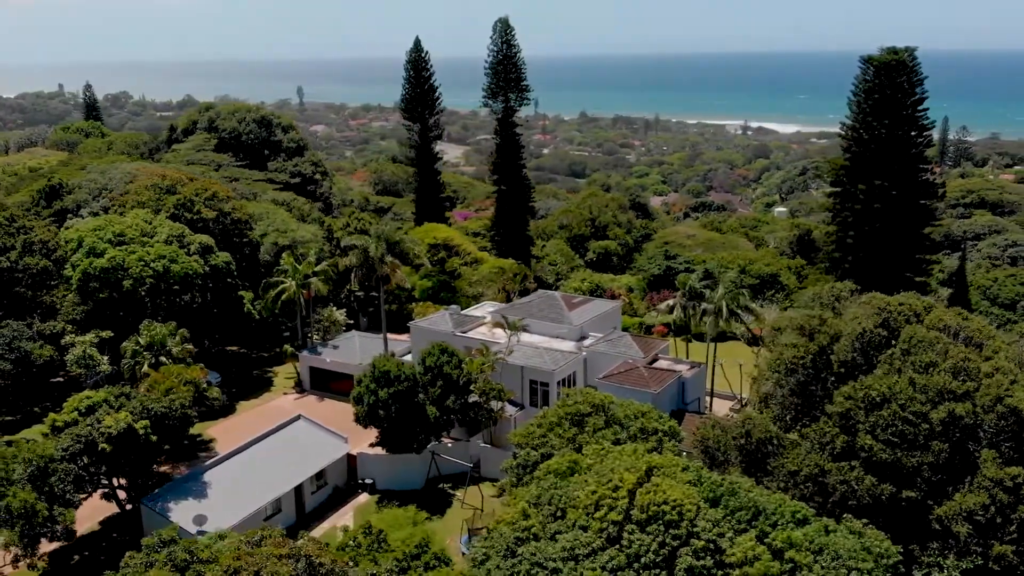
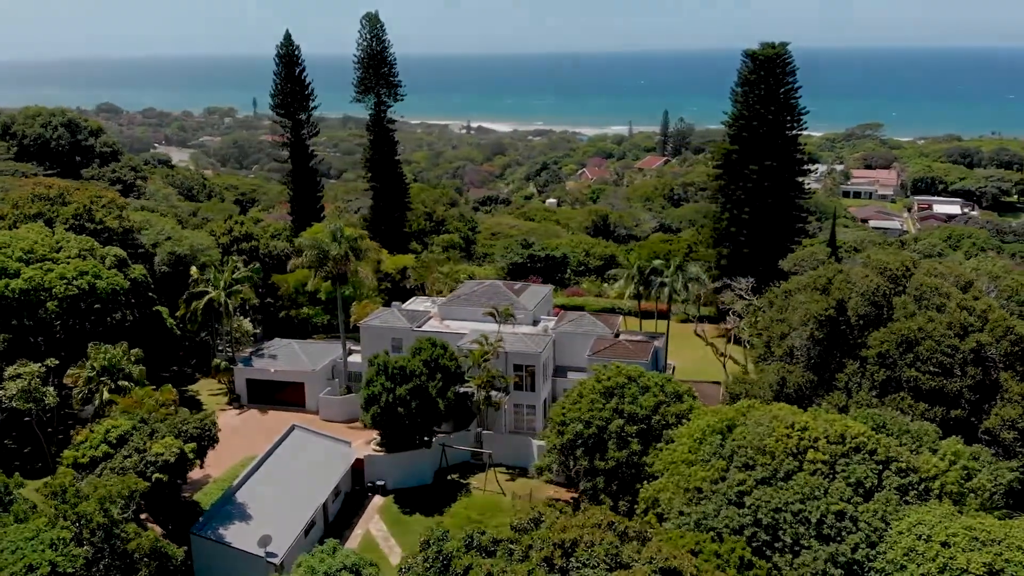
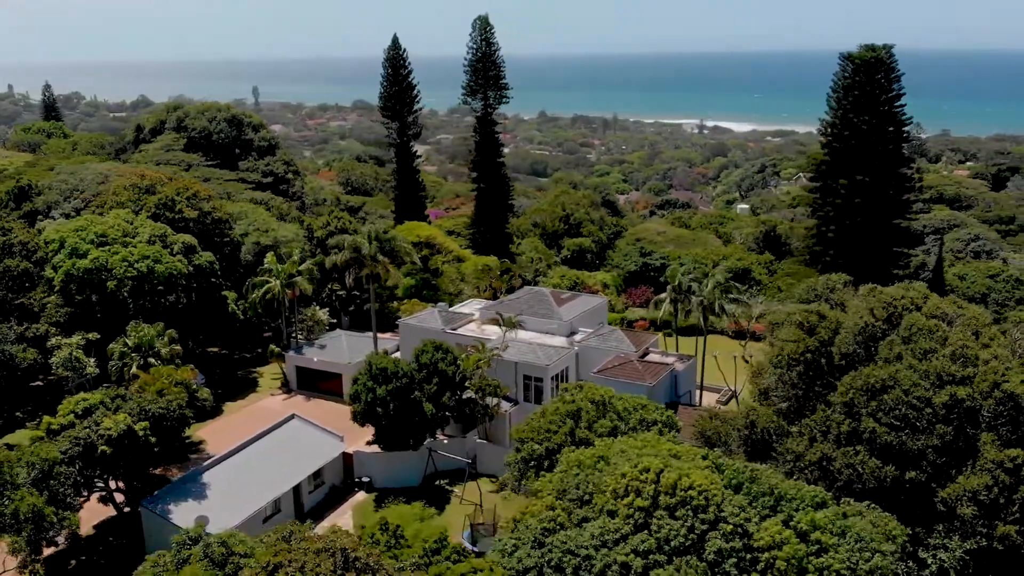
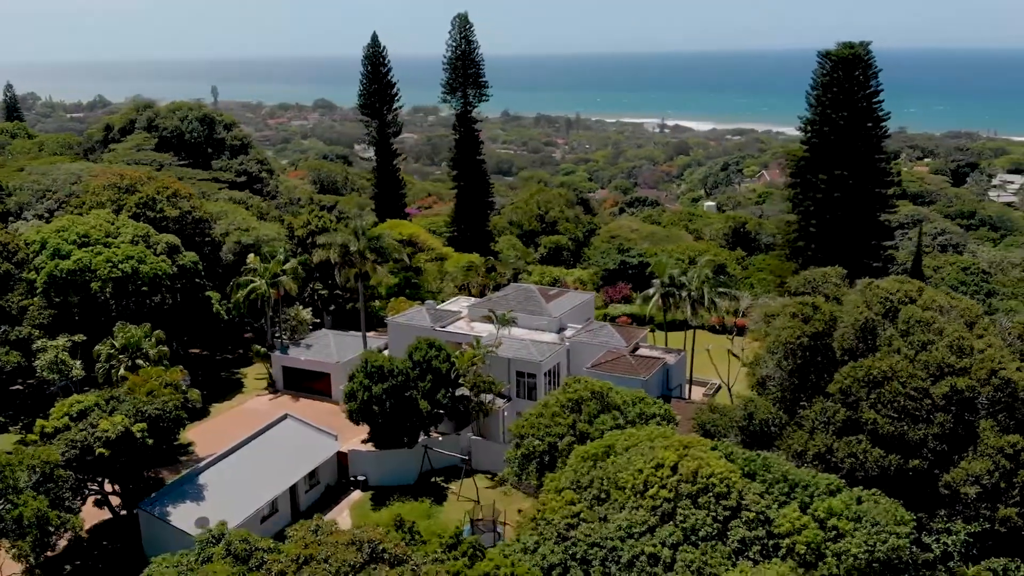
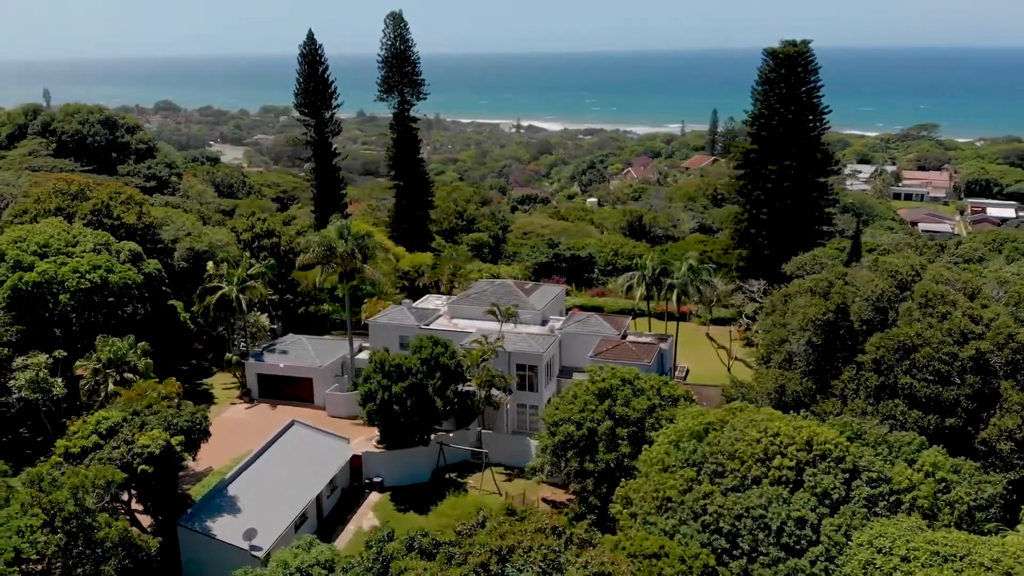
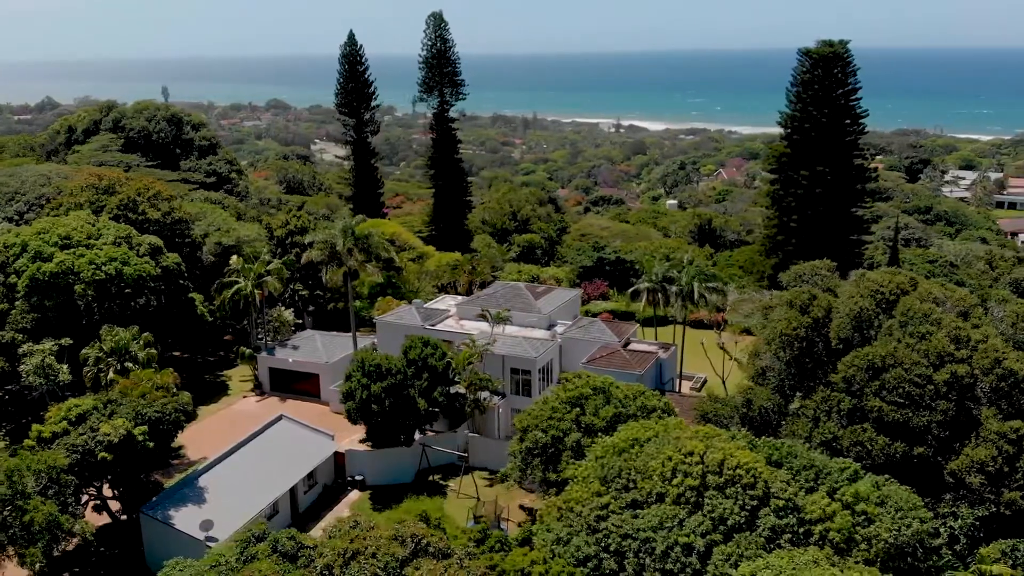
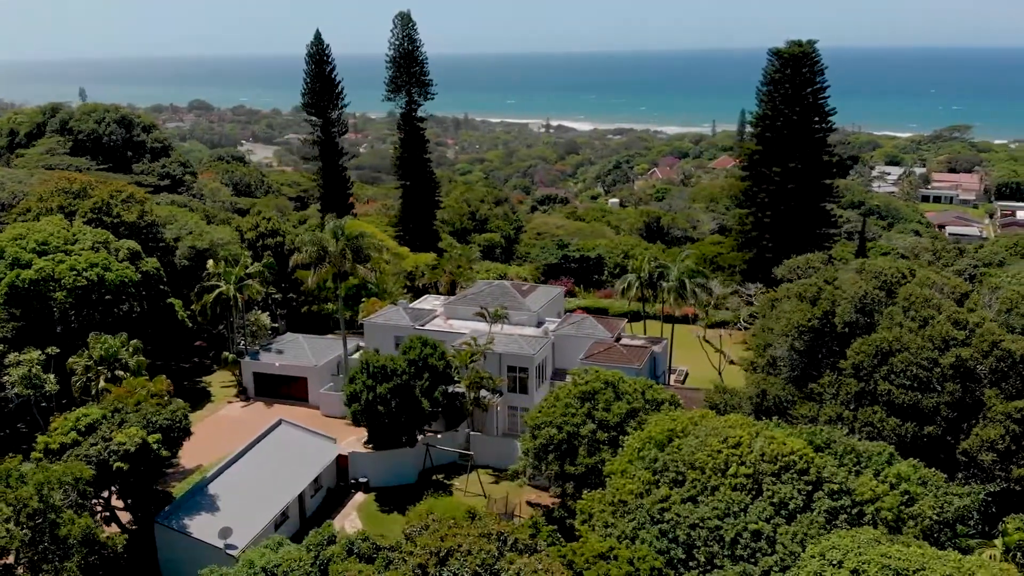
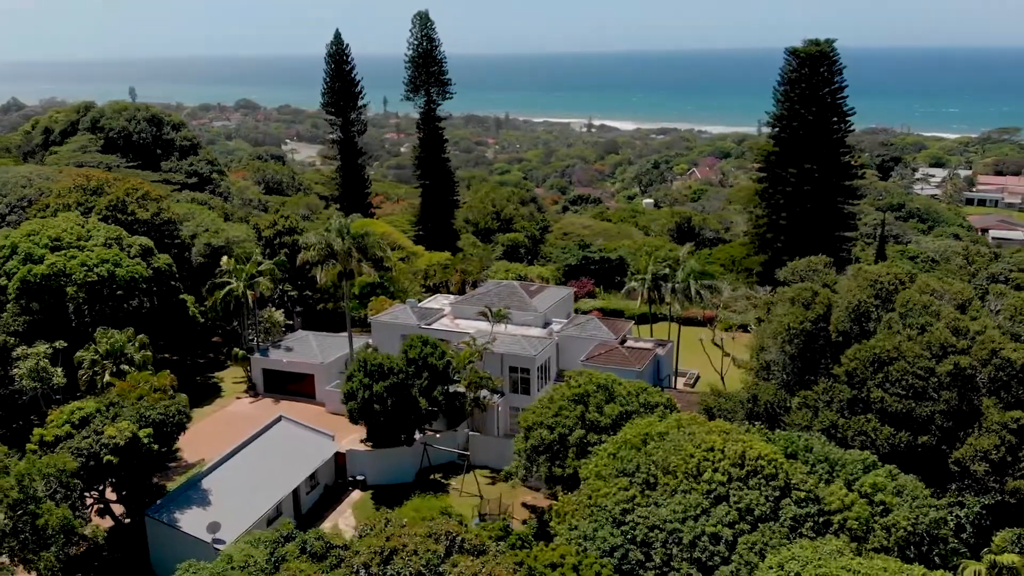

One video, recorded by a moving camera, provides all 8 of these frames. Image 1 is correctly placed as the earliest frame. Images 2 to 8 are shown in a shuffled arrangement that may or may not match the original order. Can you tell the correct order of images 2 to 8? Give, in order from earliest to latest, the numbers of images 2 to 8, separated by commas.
3, 4, 6, 8, 7, 5, 2
